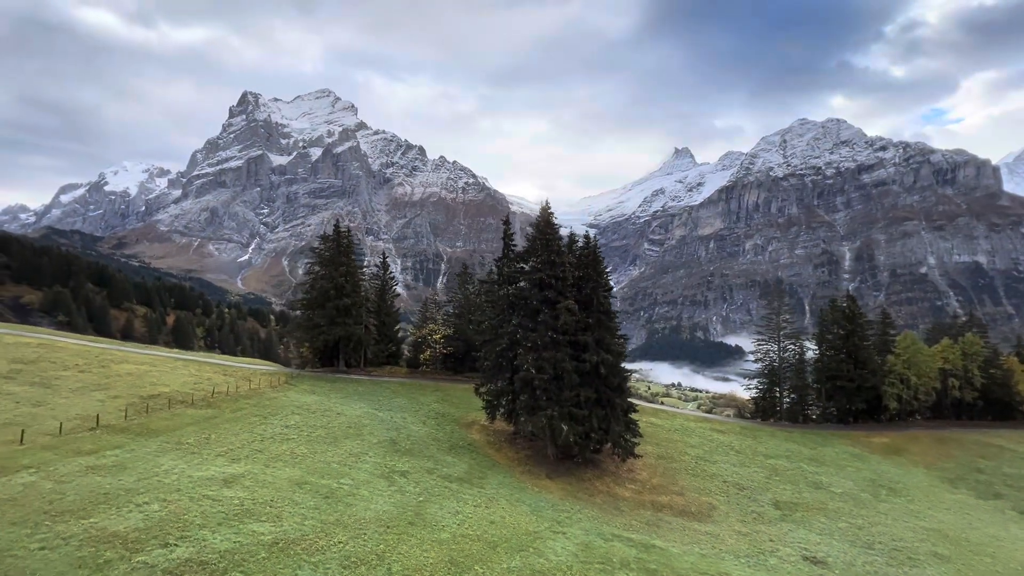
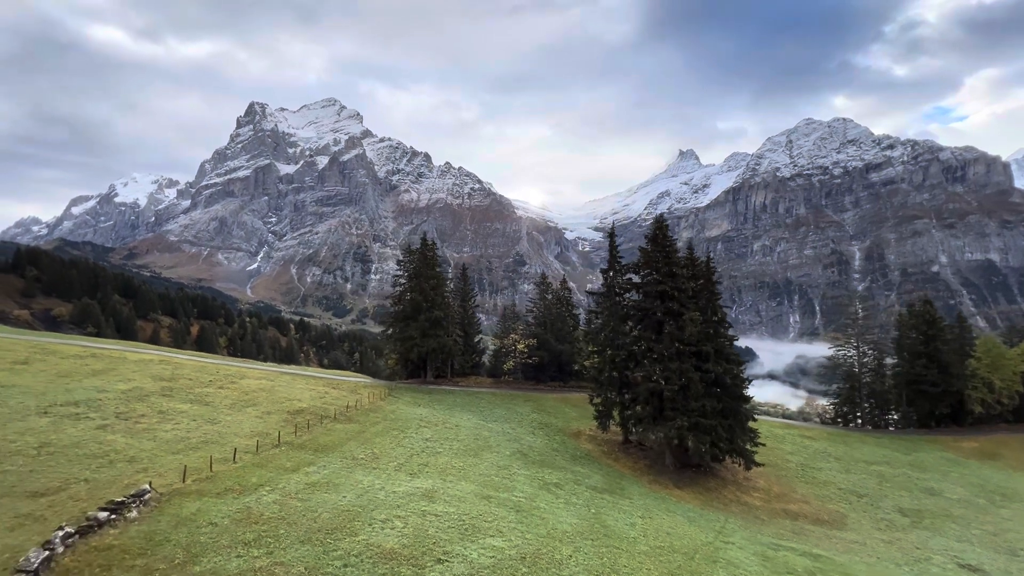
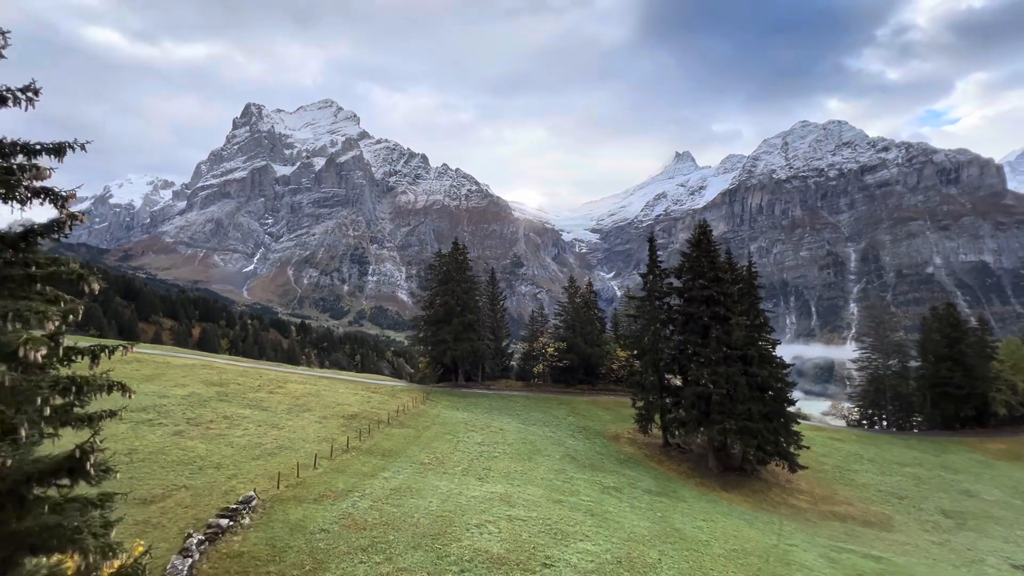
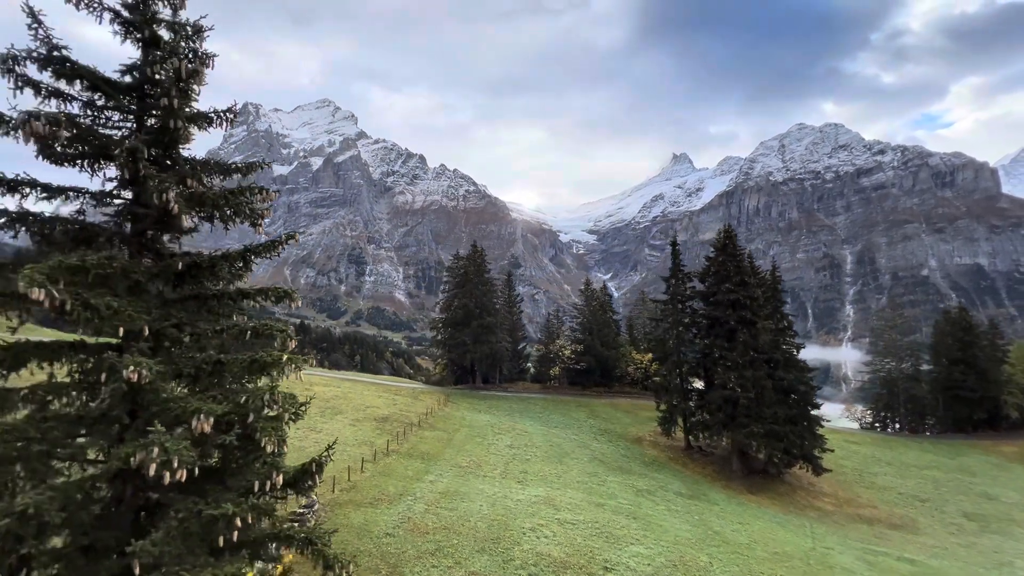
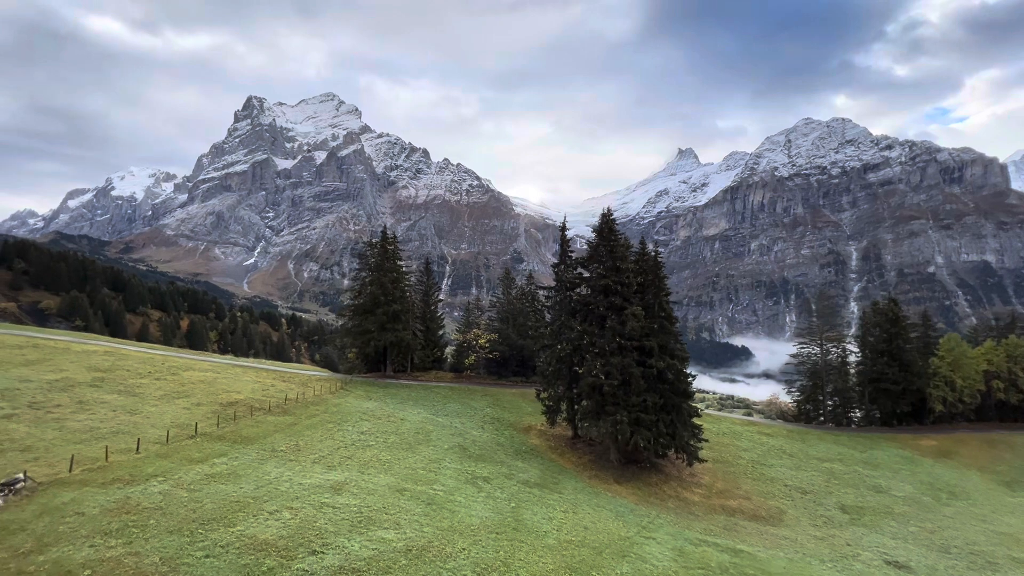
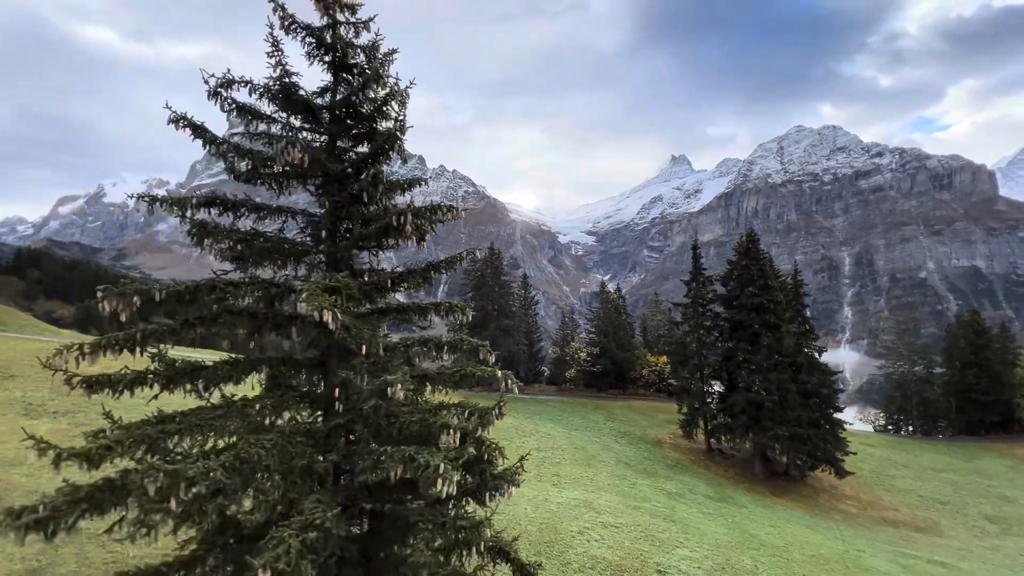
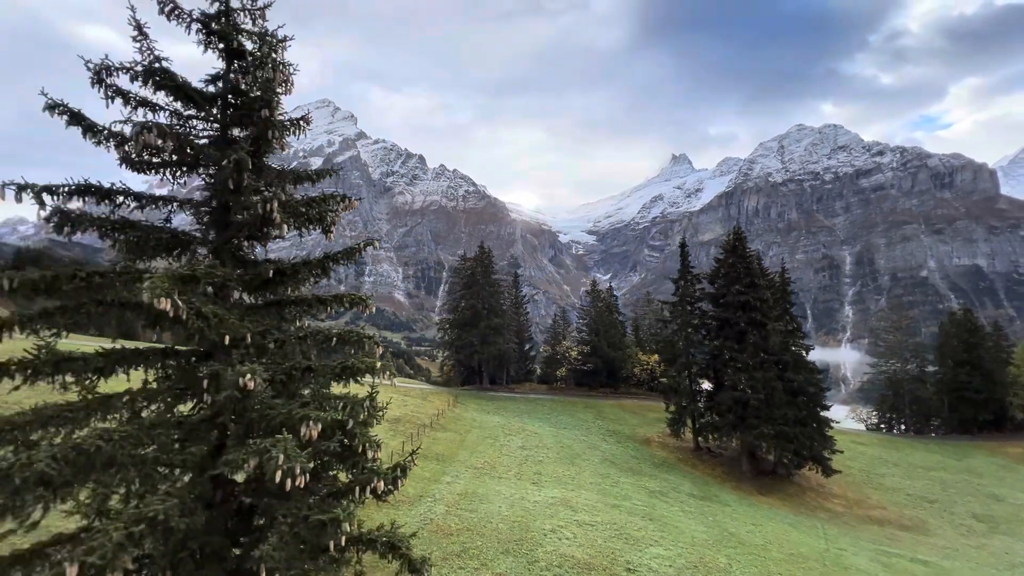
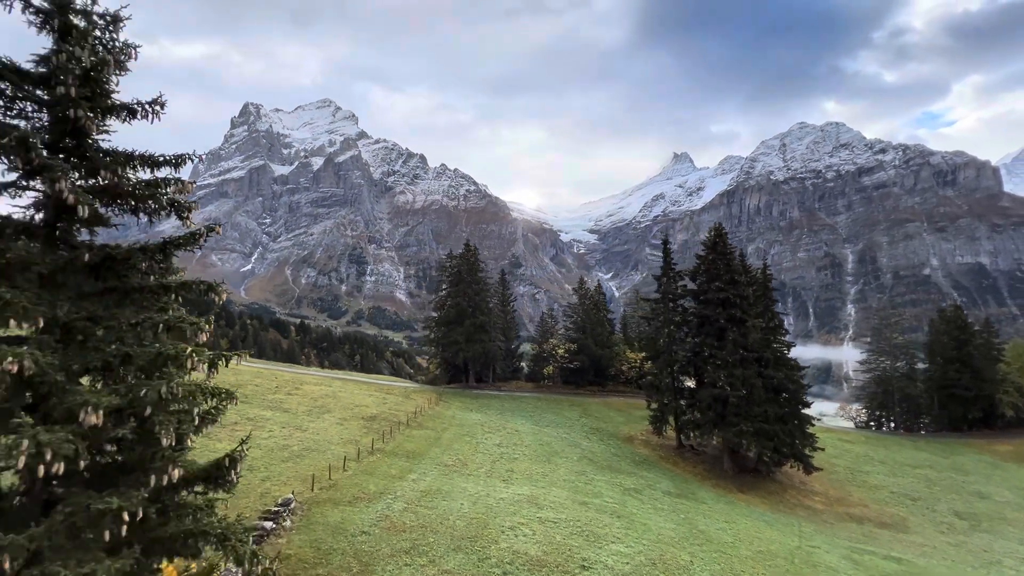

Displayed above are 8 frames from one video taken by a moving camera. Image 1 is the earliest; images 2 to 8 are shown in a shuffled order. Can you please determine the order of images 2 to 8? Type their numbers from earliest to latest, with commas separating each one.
5, 2, 3, 8, 4, 7, 6
